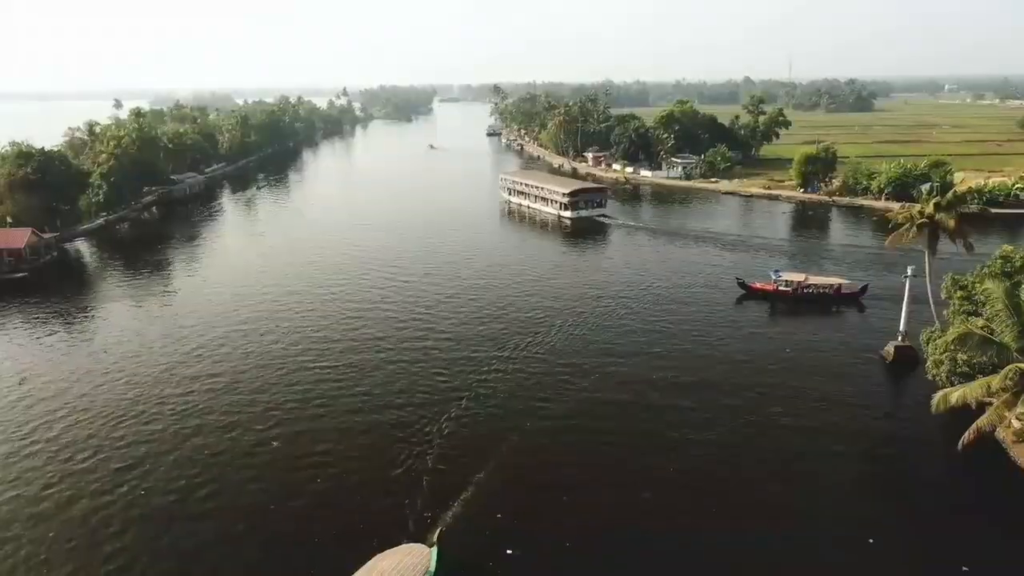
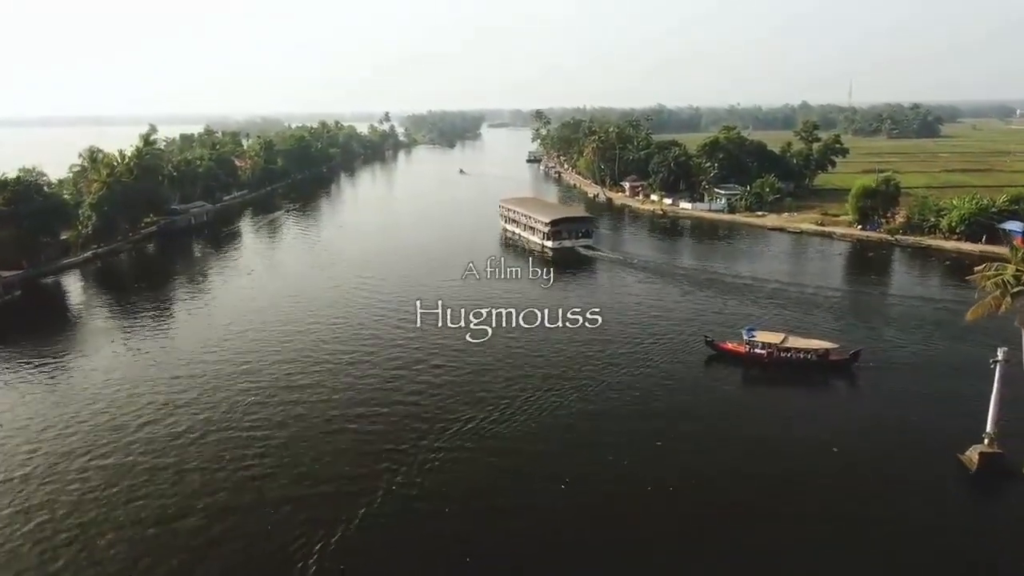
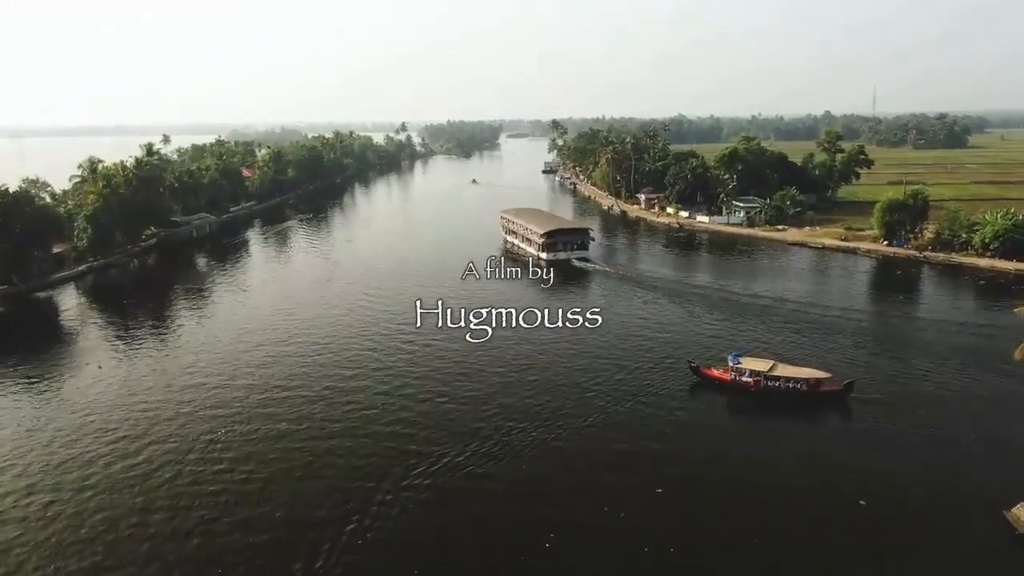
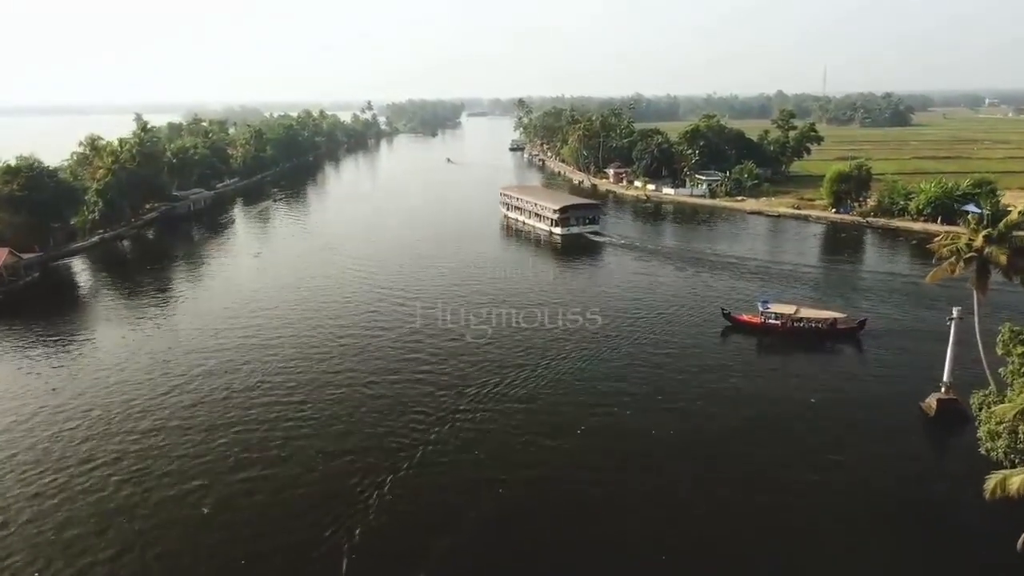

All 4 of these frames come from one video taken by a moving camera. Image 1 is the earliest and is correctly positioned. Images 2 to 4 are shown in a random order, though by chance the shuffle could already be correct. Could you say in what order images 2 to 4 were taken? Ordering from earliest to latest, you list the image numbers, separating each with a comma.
4, 2, 3
